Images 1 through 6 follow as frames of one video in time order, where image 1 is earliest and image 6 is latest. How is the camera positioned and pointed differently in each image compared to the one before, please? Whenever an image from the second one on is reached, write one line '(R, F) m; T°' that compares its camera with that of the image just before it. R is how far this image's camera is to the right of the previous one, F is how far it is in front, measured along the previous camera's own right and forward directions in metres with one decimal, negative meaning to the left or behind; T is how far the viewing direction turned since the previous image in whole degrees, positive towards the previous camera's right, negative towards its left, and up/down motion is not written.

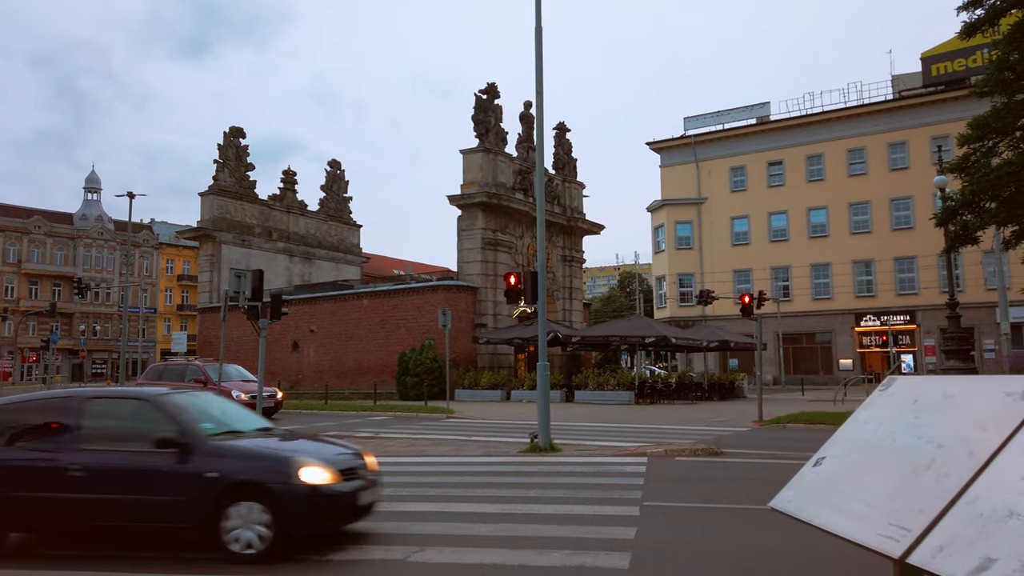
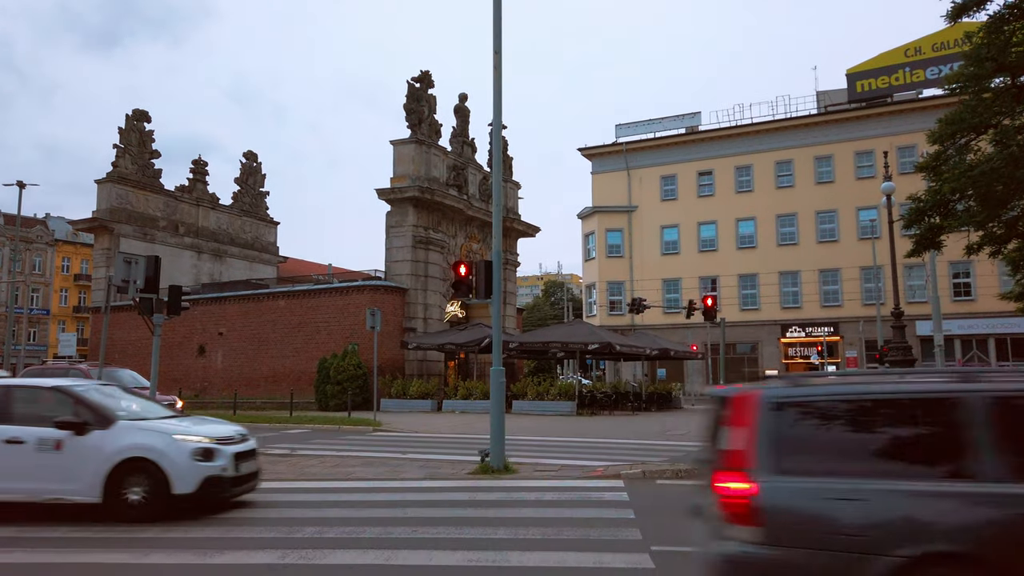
(-0.4, +1.9) m; +6°
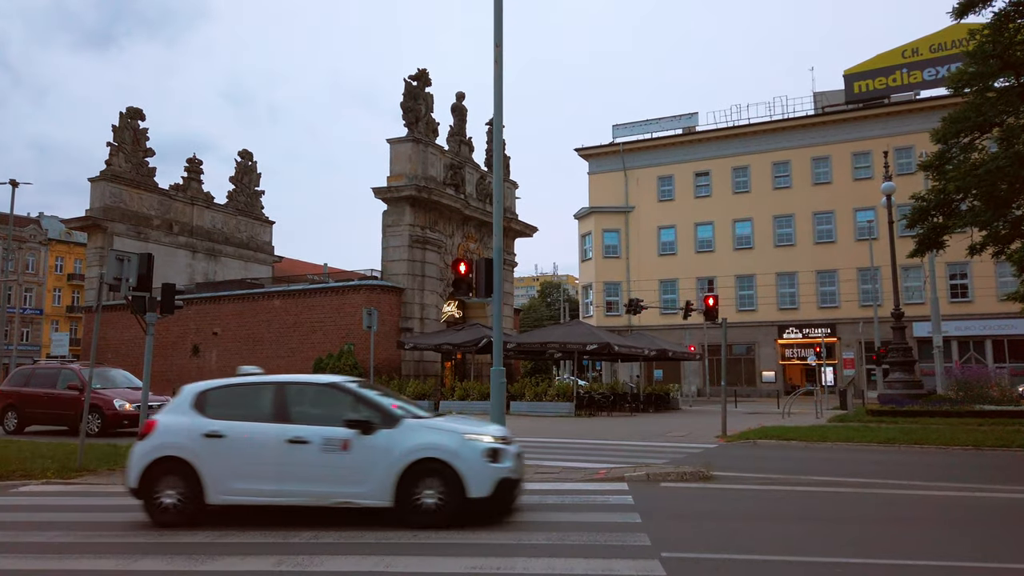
(-0.1, +0.2) m; 0°
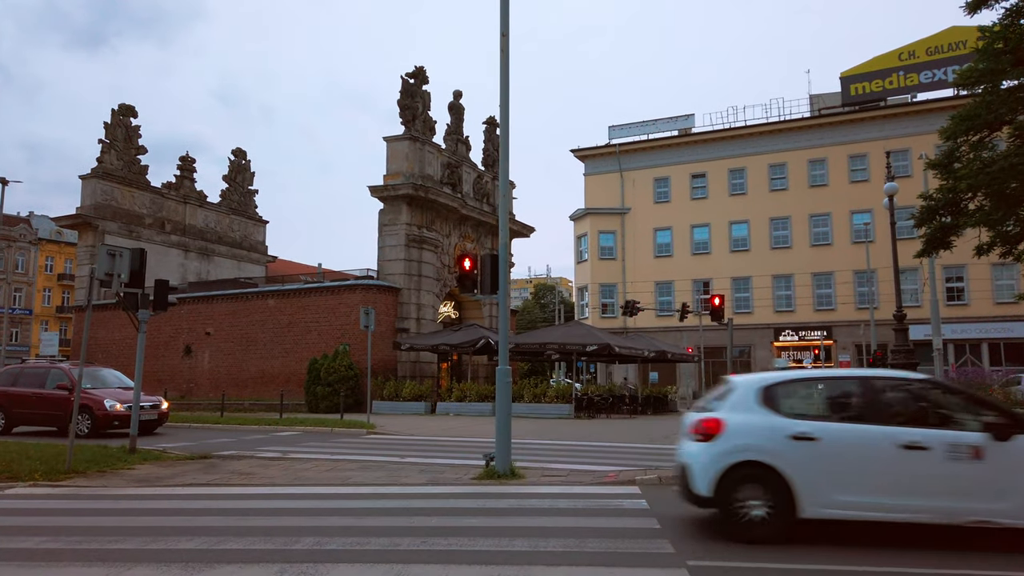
(-0.2, +0.3) m; +1°
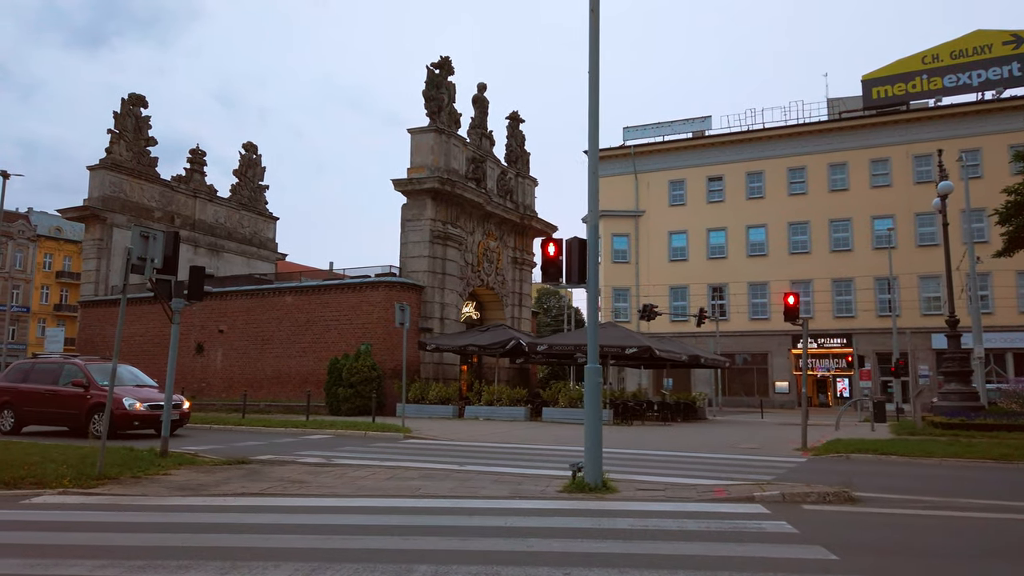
(-1.2, +1.2) m; 0°
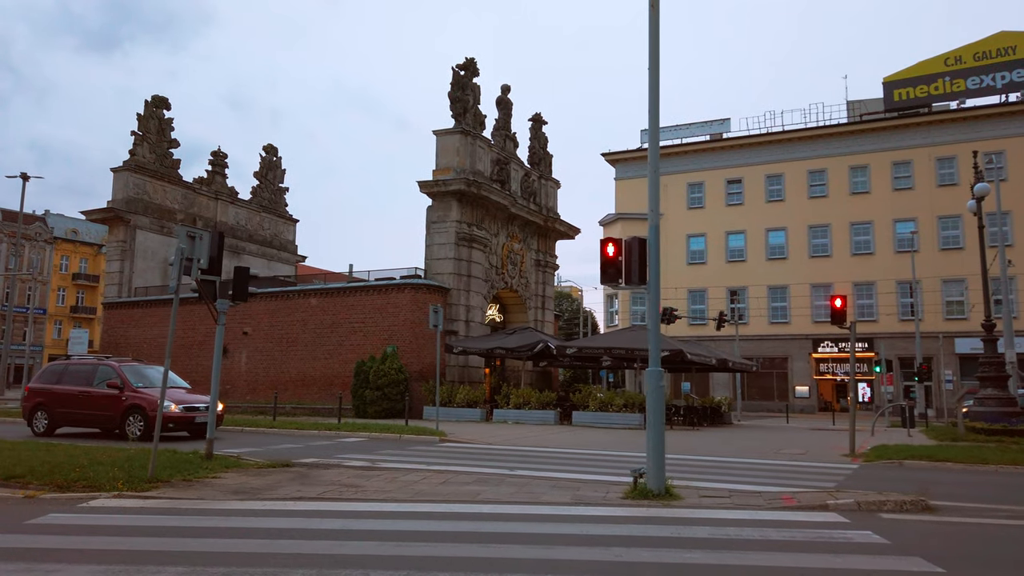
(-0.6, +0.2) m; -1°
